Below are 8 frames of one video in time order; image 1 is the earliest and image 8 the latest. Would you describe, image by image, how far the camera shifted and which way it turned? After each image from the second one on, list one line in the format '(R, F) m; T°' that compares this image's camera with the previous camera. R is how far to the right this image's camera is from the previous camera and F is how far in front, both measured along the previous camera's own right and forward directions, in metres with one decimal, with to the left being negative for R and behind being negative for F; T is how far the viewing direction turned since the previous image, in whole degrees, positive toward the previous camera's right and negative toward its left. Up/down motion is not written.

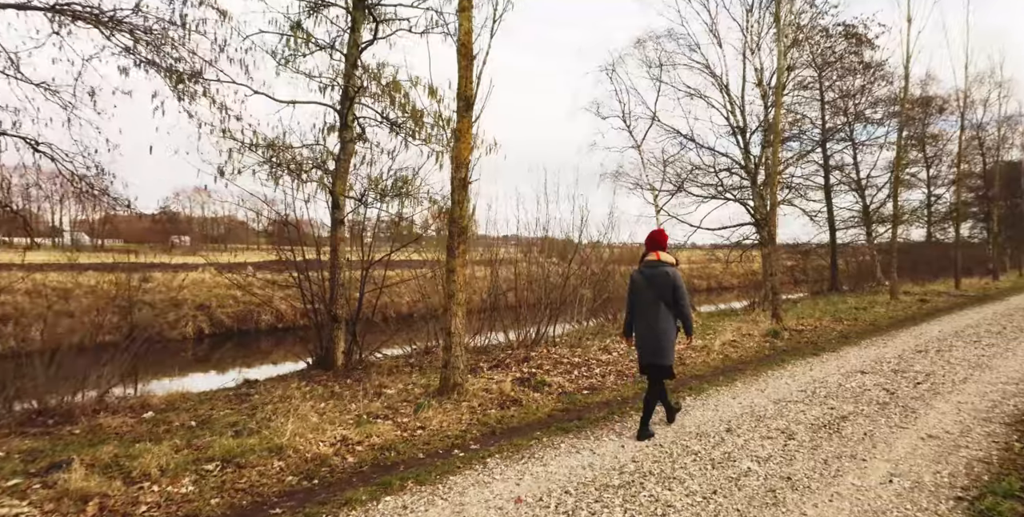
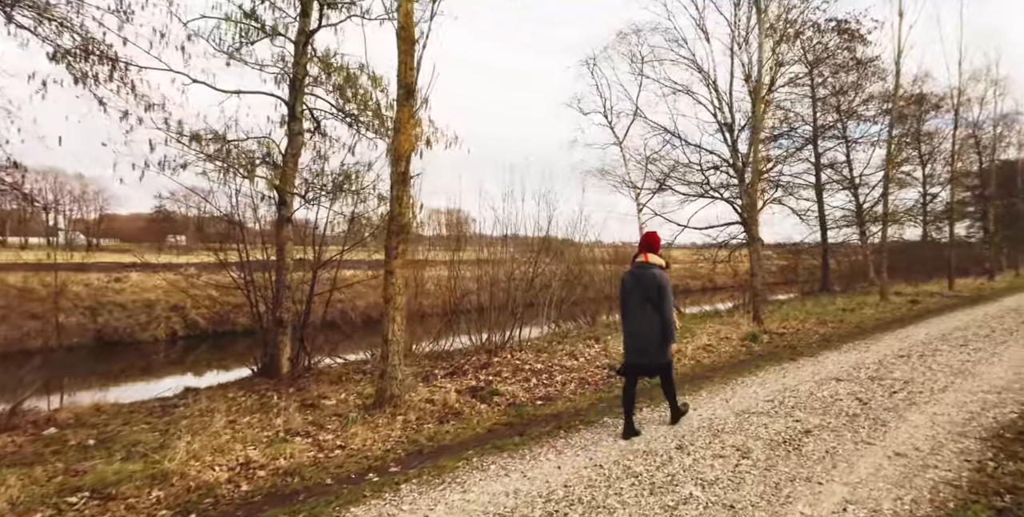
(+0.7, +0.5) m; 0°
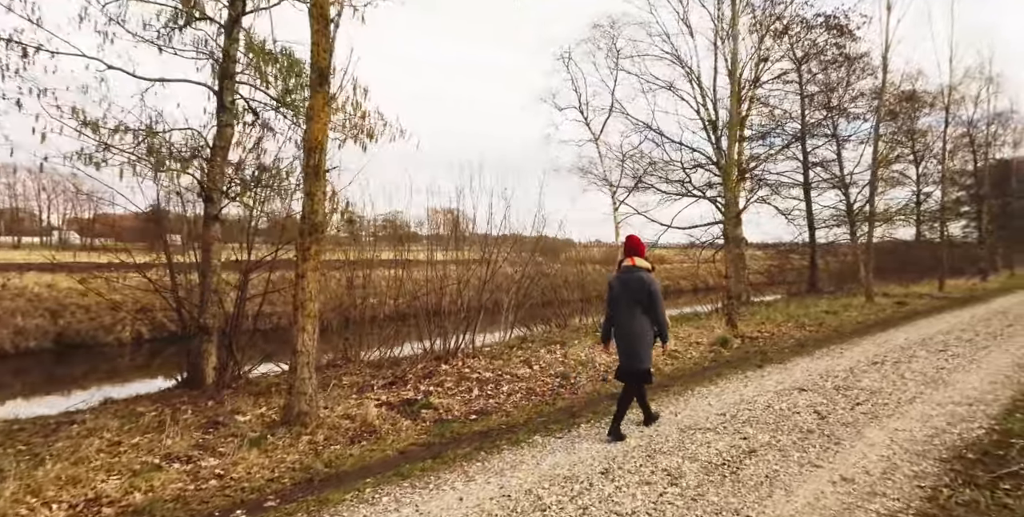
(+0.8, +0.5) m; 0°
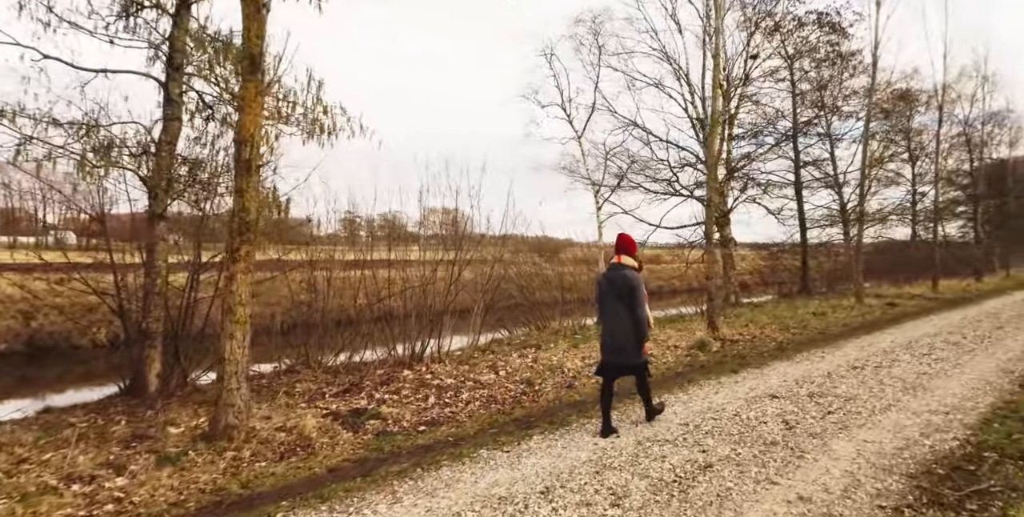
(+0.6, +0.3) m; 0°
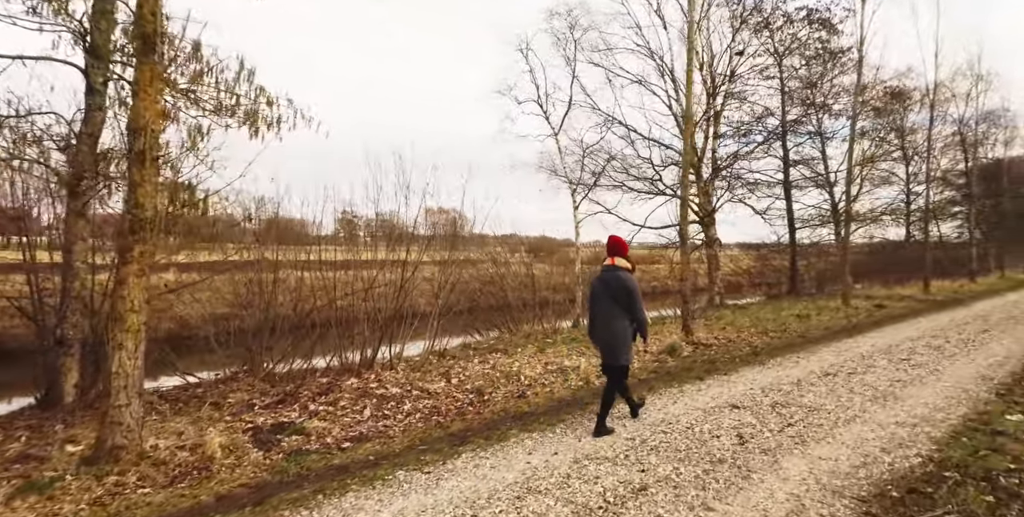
(+0.8, +0.4) m; 0°
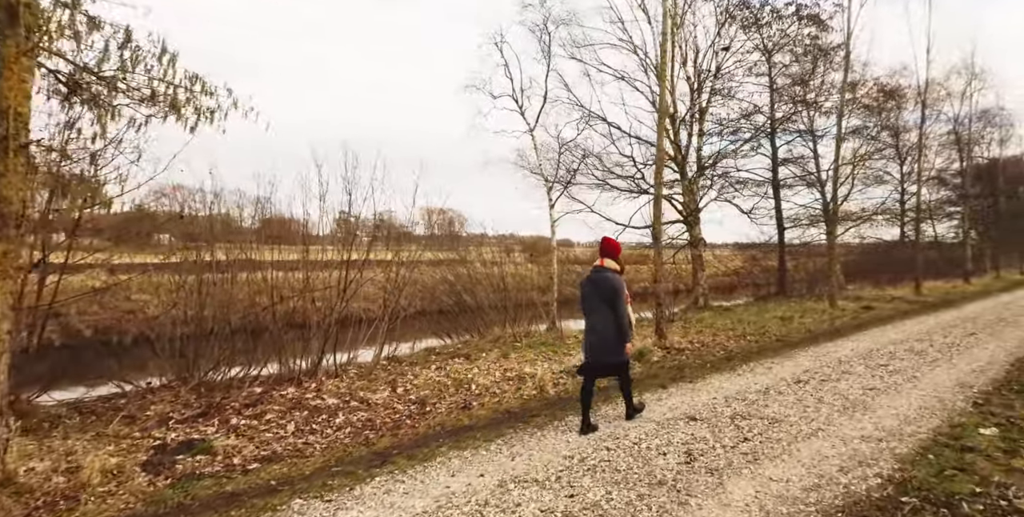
(+0.8, +0.5) m; 0°
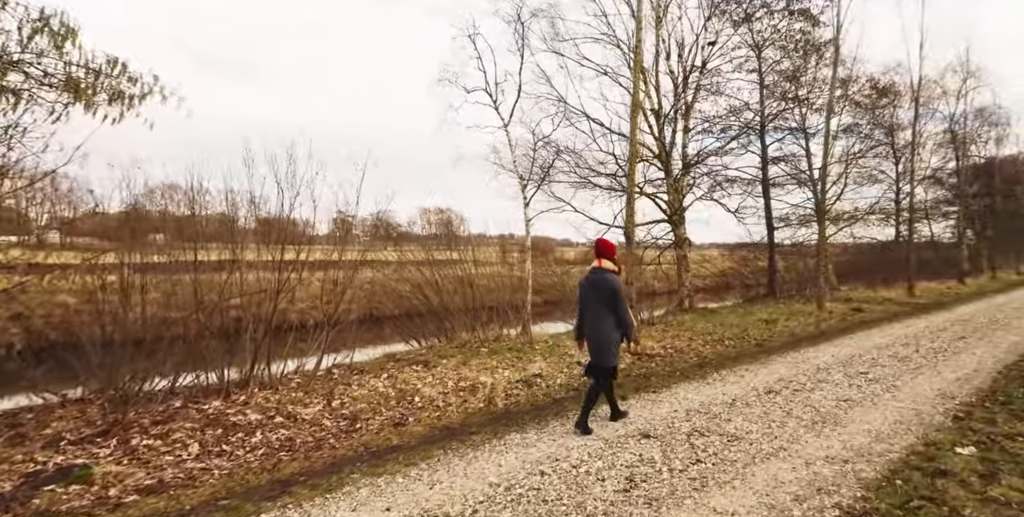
(+0.8, +0.6) m; 0°
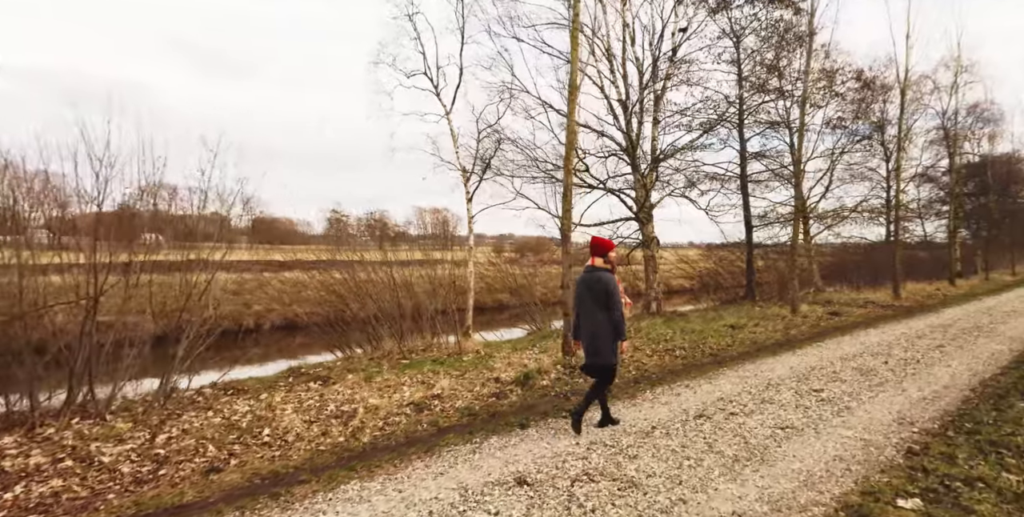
(+1.6, +1.3) m; 0°
